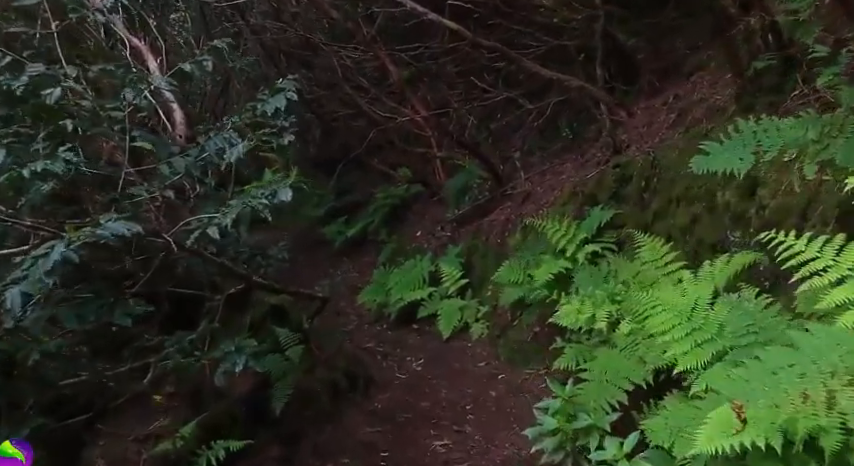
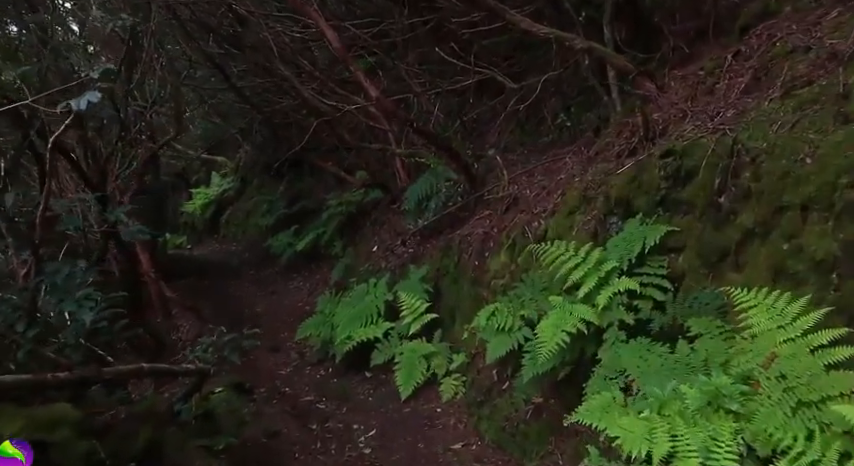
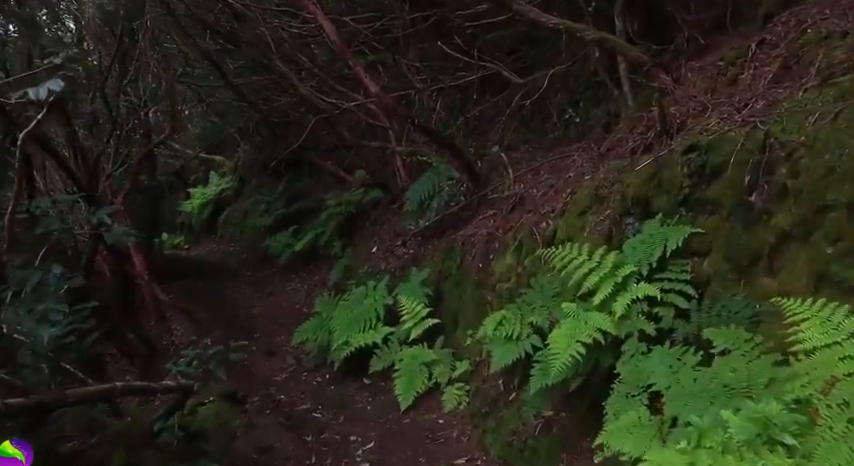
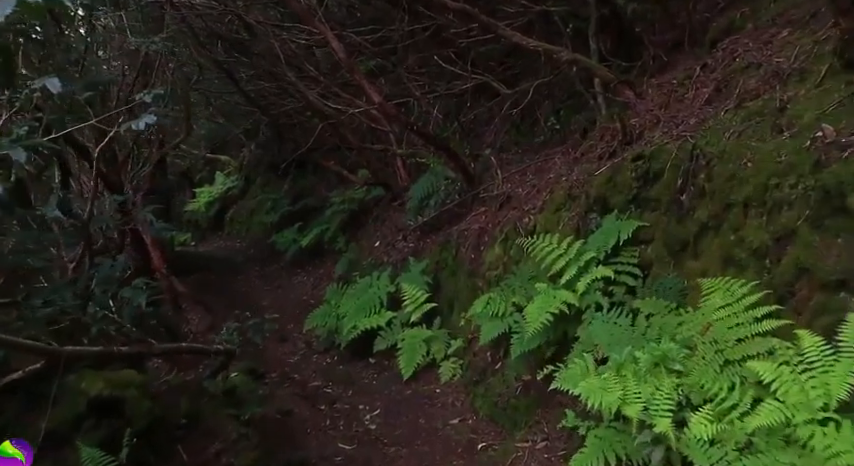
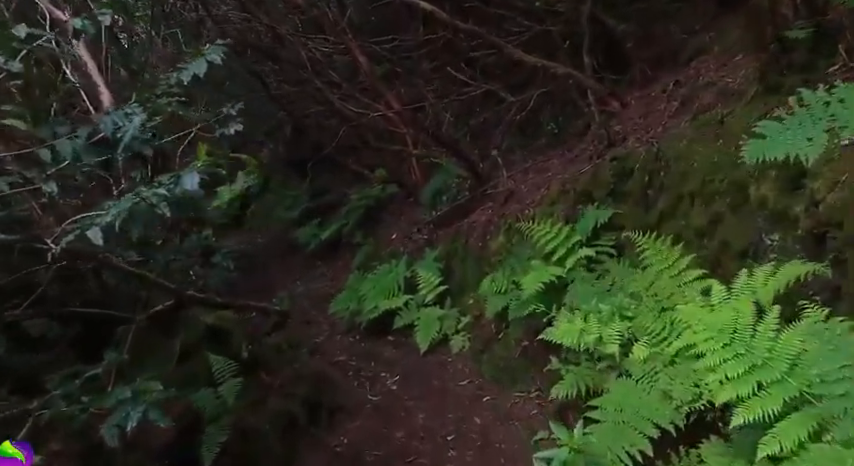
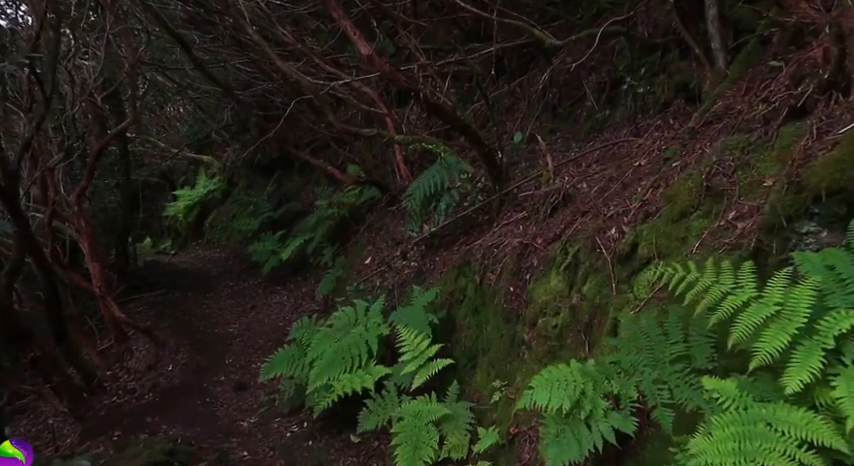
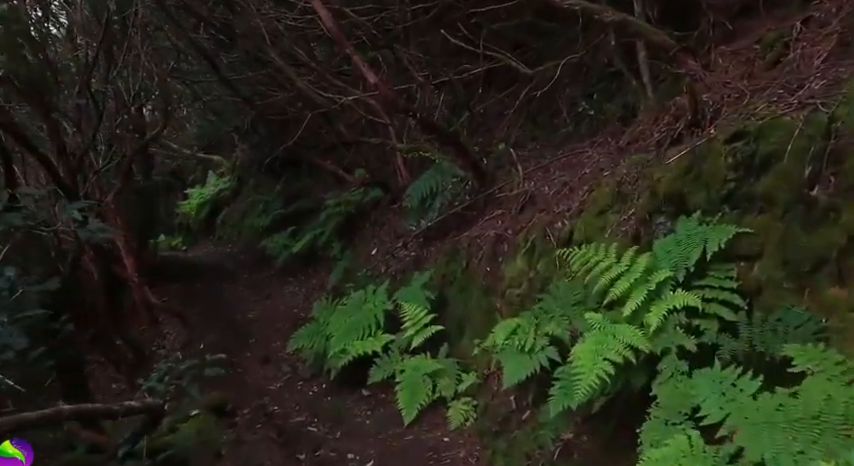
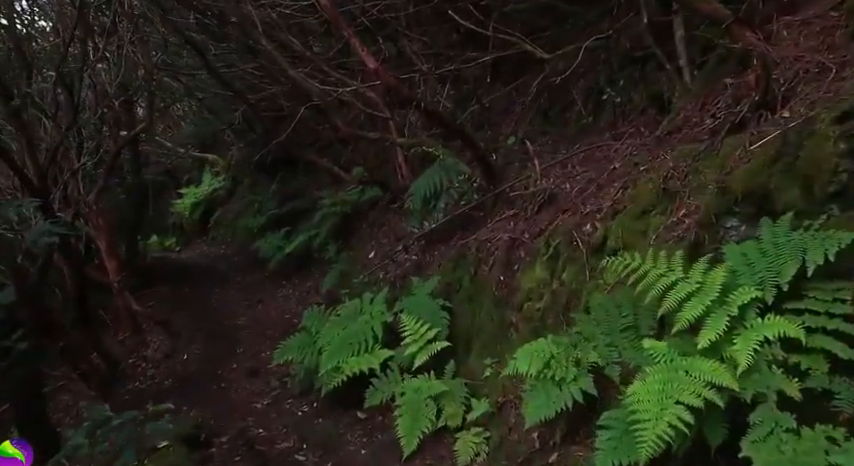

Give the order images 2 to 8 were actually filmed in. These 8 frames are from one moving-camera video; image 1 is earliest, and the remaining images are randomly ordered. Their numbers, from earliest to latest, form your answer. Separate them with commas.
5, 4, 2, 3, 7, 8, 6
